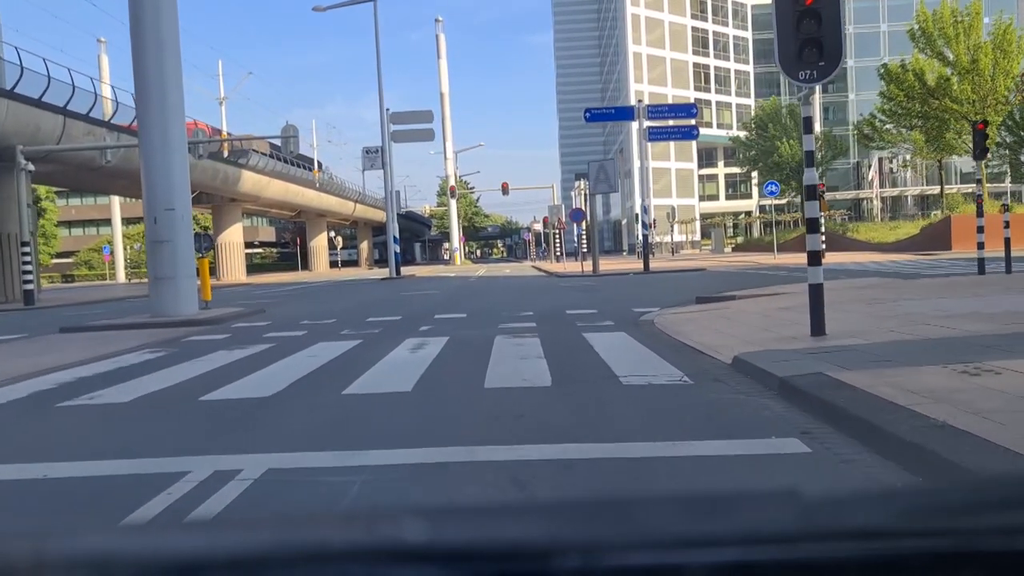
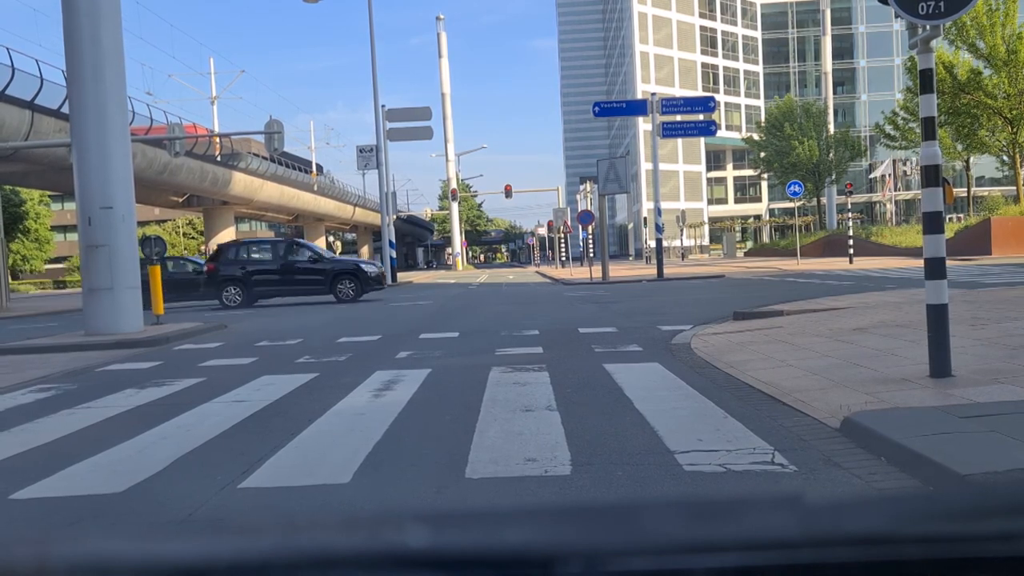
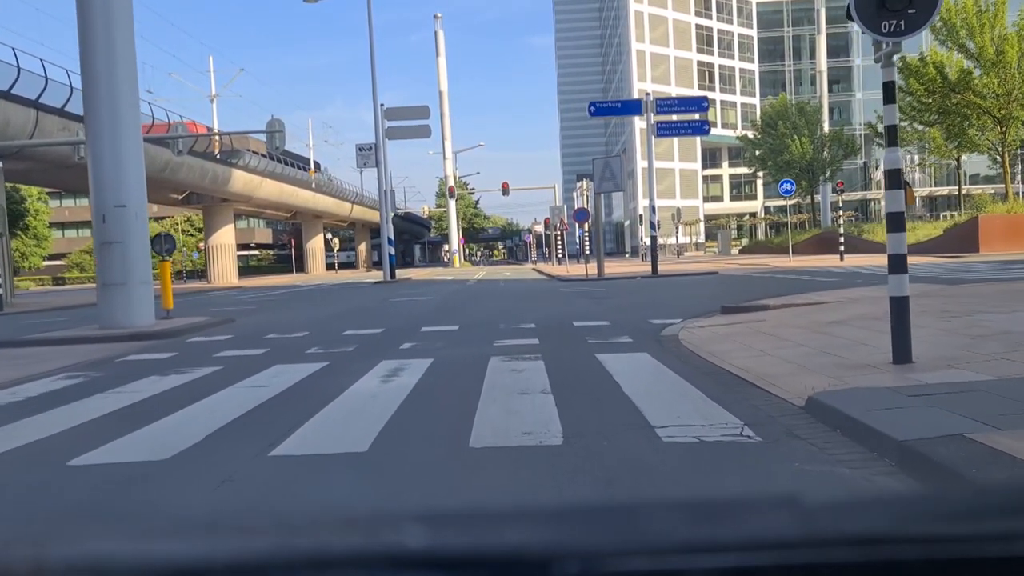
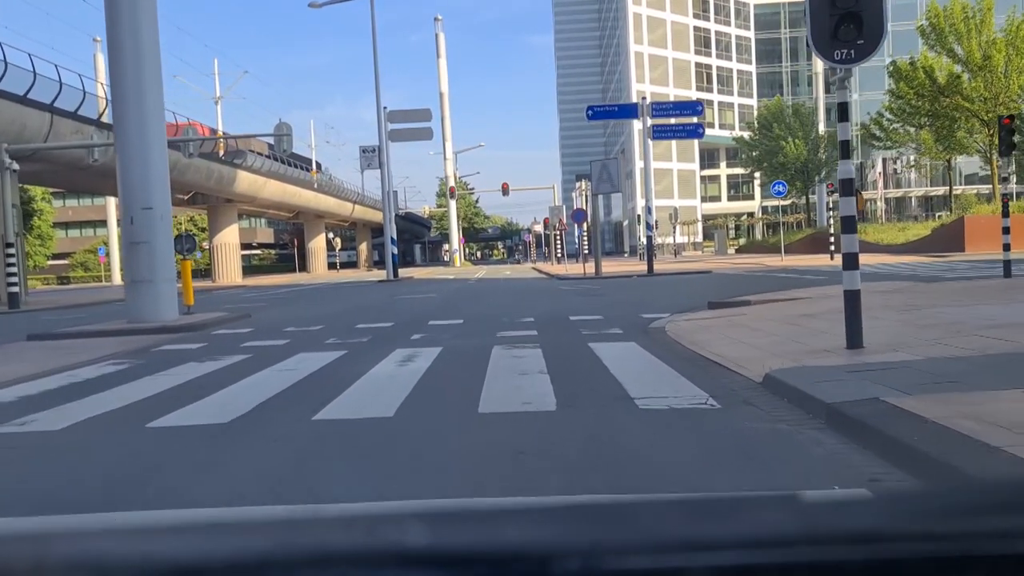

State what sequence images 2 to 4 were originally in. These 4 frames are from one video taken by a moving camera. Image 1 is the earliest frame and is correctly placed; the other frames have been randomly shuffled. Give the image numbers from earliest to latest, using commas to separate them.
4, 3, 2
